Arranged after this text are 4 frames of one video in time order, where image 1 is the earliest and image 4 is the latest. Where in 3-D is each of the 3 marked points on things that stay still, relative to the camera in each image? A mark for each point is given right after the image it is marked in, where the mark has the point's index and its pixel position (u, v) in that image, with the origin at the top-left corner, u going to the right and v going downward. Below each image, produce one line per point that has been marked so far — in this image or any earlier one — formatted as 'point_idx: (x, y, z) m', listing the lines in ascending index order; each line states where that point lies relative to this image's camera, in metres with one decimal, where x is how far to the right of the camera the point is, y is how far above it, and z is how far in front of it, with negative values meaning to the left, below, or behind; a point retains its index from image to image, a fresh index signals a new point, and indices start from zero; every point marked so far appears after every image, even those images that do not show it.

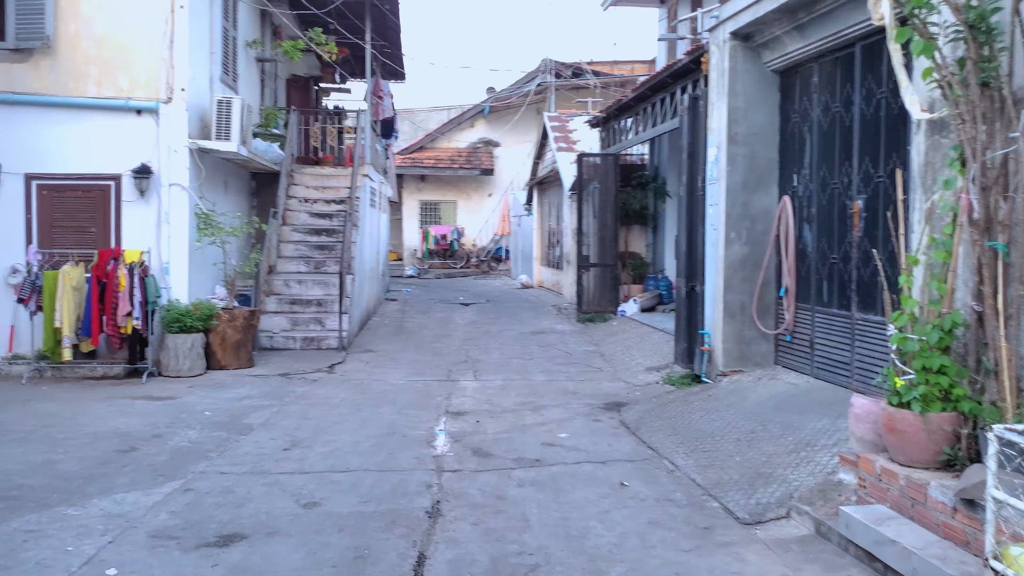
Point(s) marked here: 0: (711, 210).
0: (+1.3, +0.5, +7.1) m
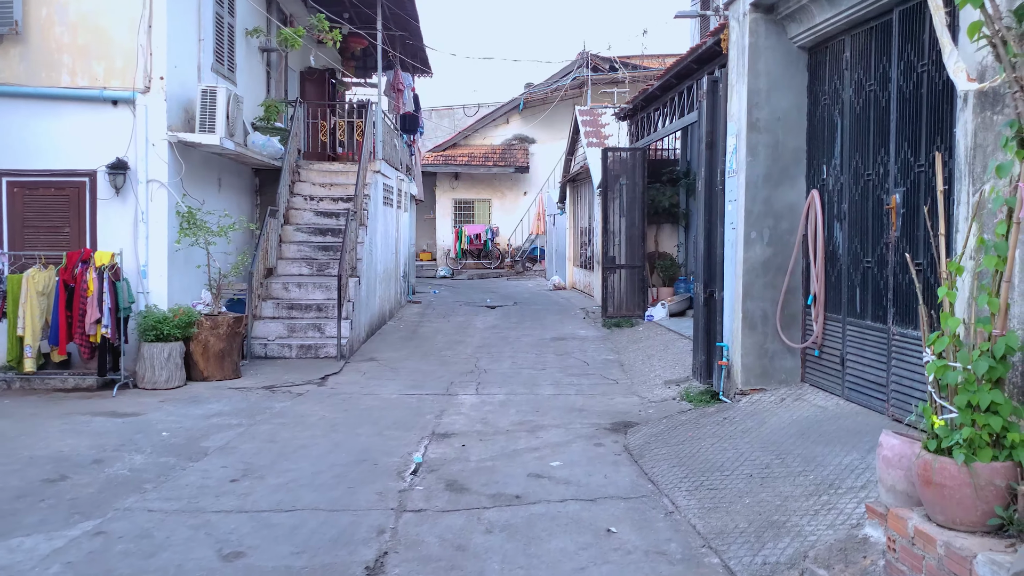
0: (+1.3, +0.5, +6.2) m
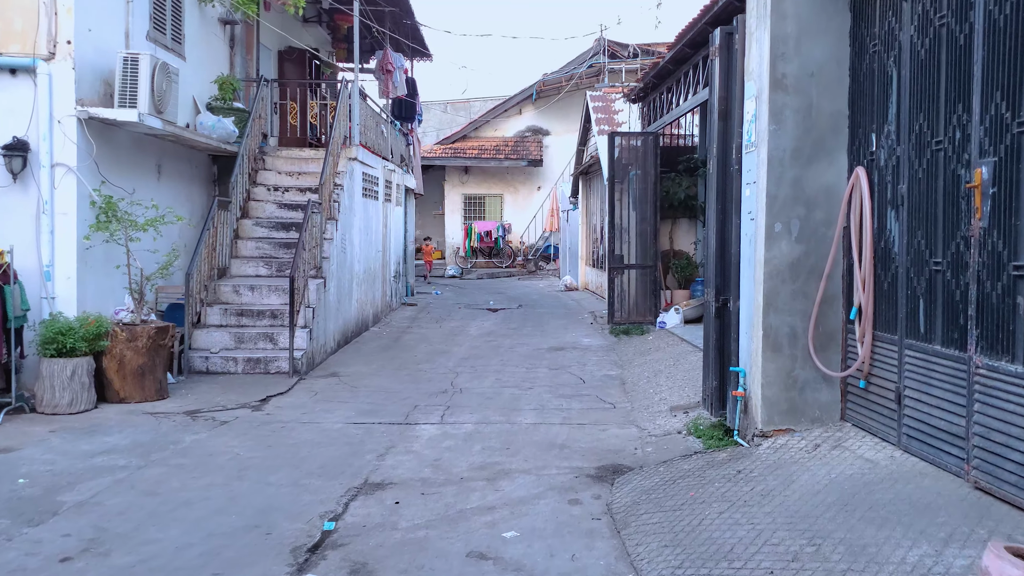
0: (+1.1, +0.4, +4.8) m
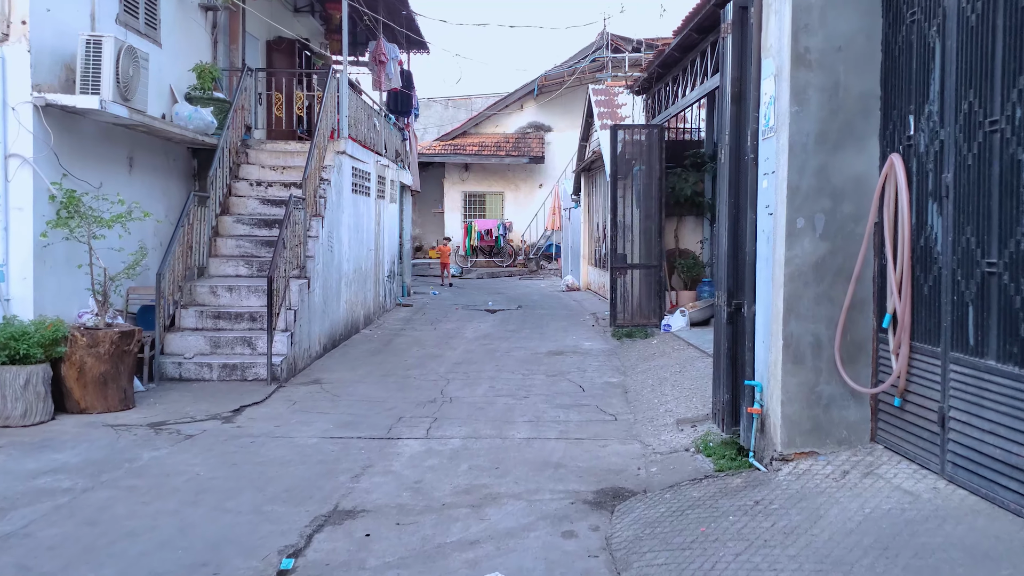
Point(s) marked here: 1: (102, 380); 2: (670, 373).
0: (+1.0, +0.4, +4.3) m
1: (-2.5, -0.6, +6.3) m
2: (+1.2, -0.6, +7.7) m
